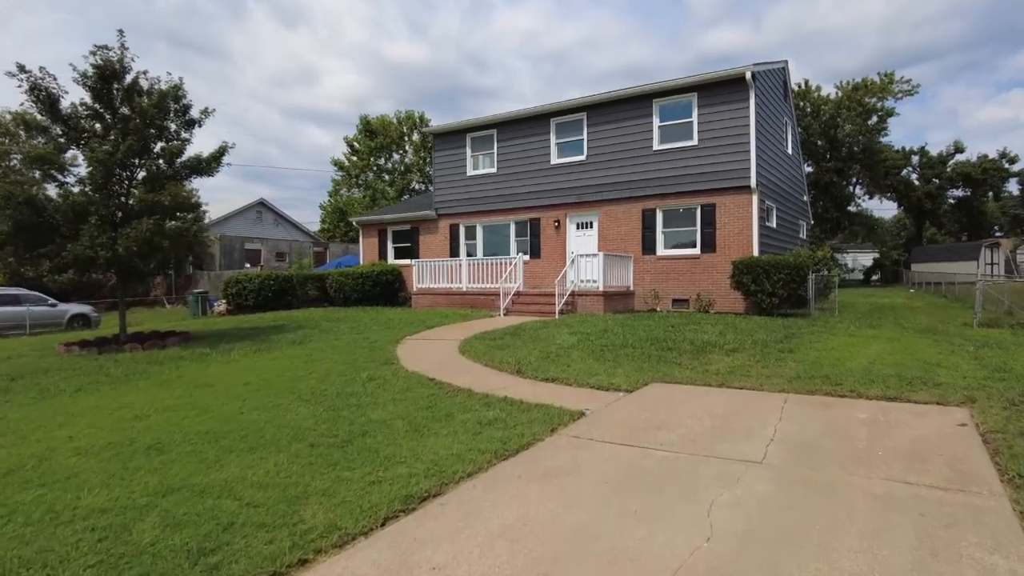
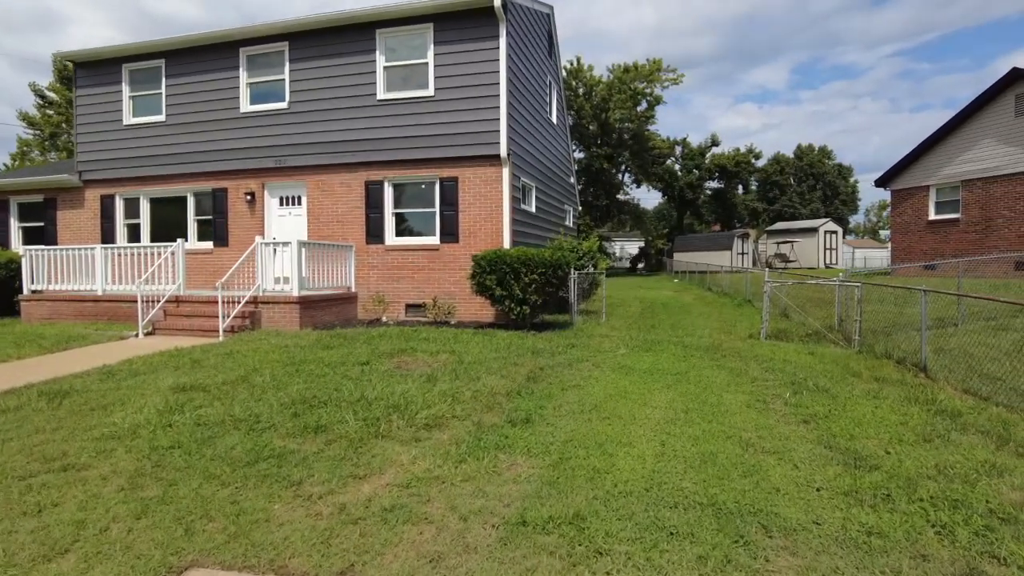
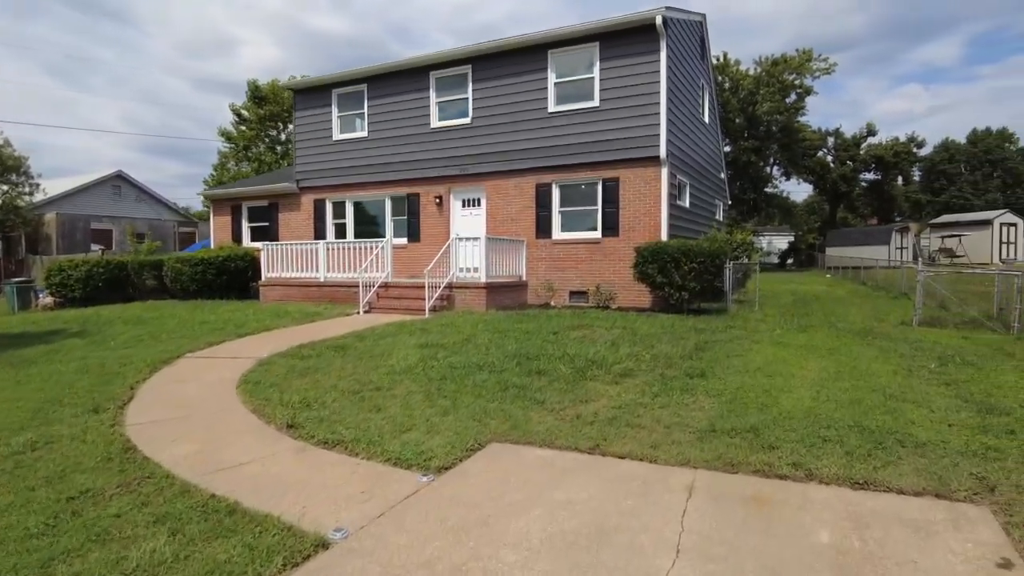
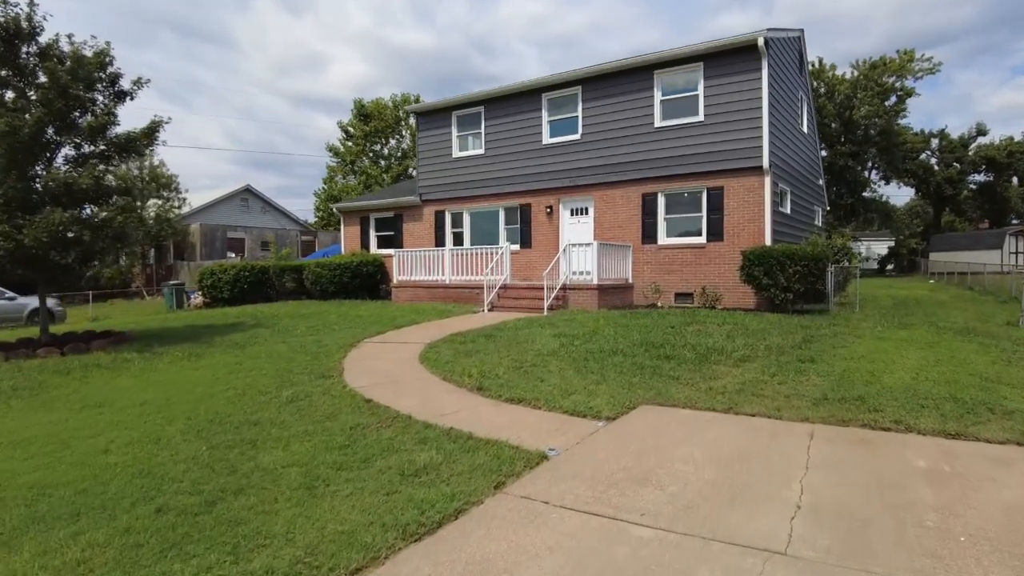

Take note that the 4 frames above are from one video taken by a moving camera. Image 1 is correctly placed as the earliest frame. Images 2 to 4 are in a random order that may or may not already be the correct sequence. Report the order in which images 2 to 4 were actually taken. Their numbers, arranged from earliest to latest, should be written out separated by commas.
4, 3, 2
